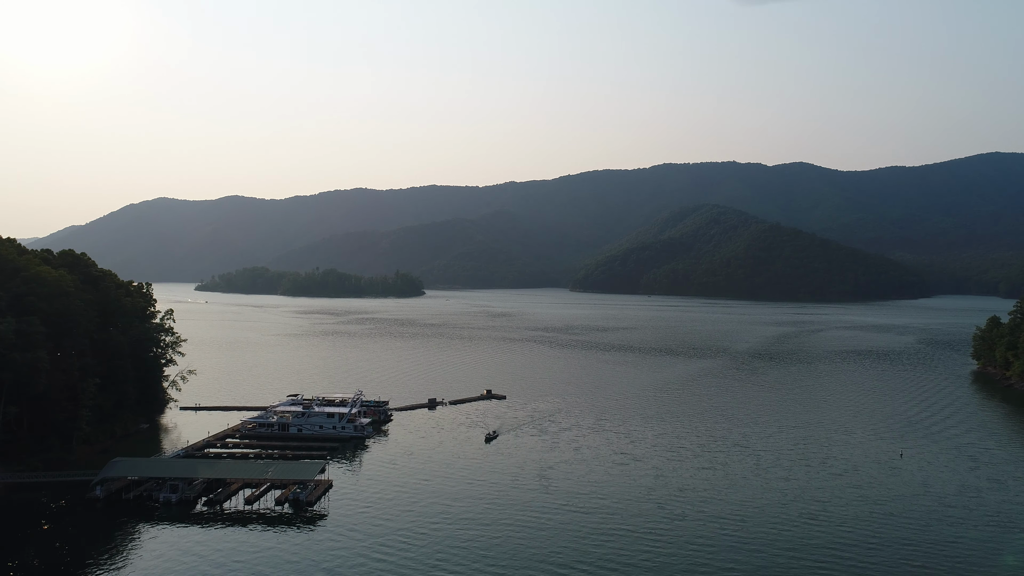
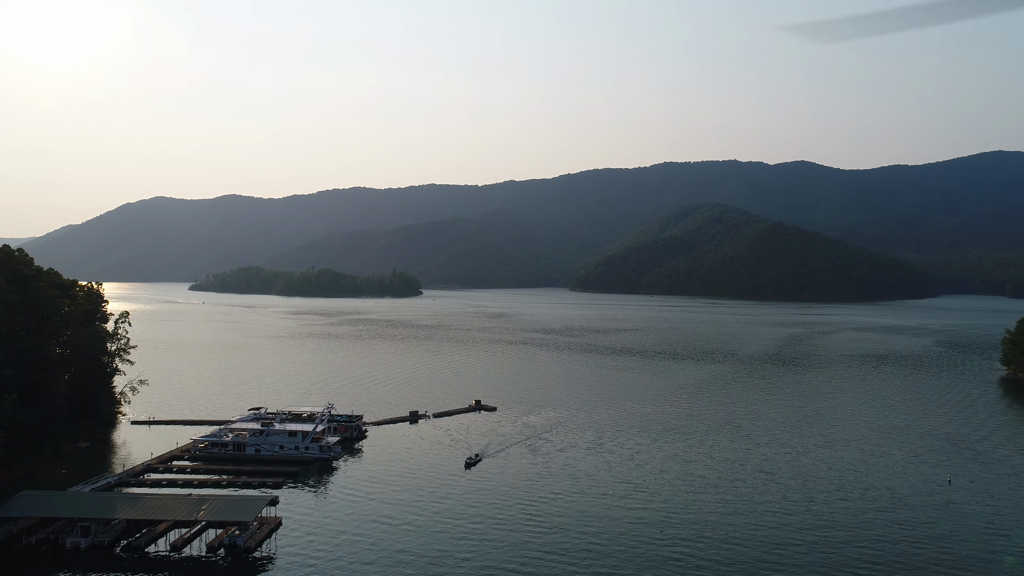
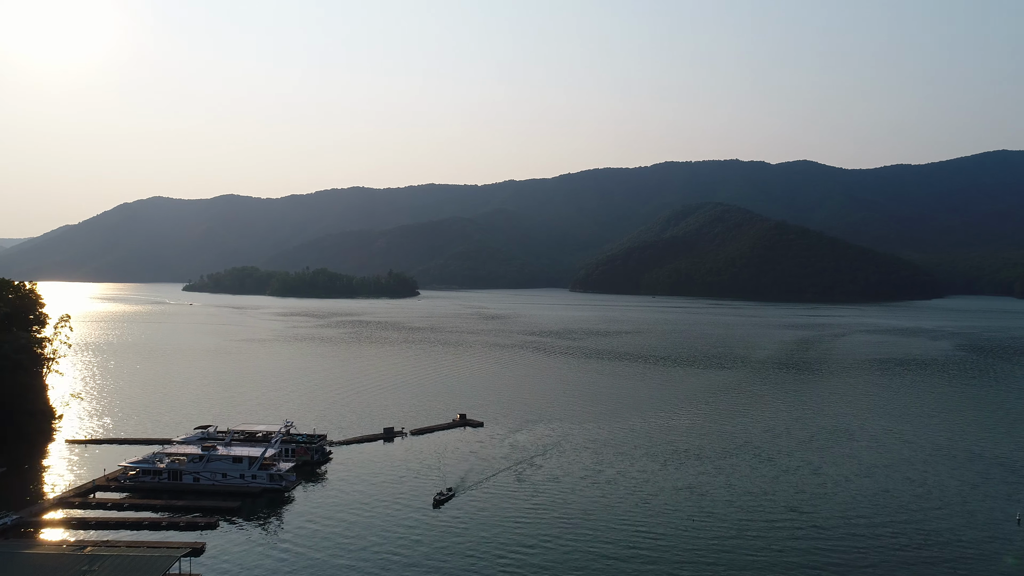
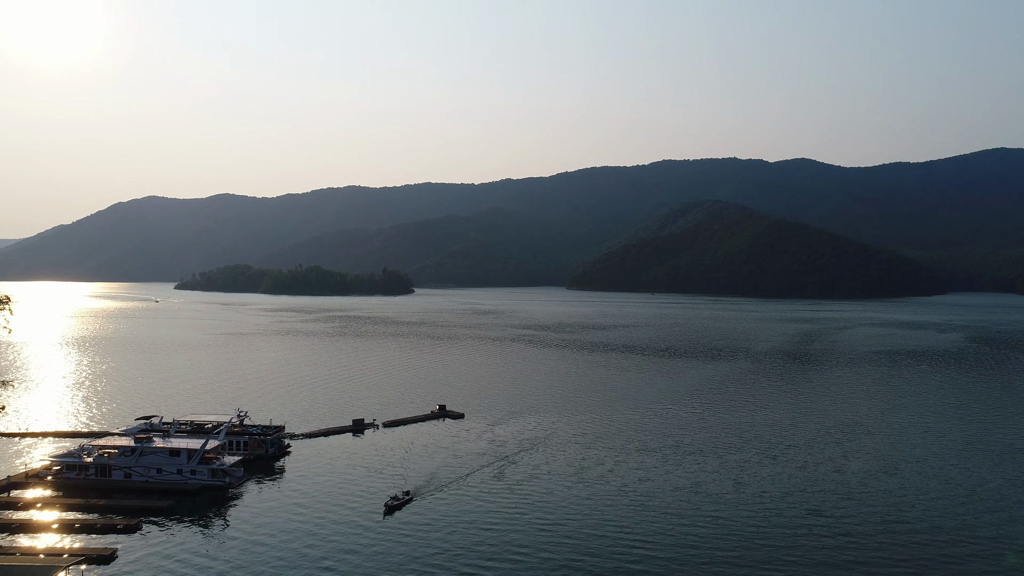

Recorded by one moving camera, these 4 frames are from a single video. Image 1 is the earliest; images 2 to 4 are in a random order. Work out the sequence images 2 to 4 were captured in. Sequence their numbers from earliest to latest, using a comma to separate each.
2, 3, 4
